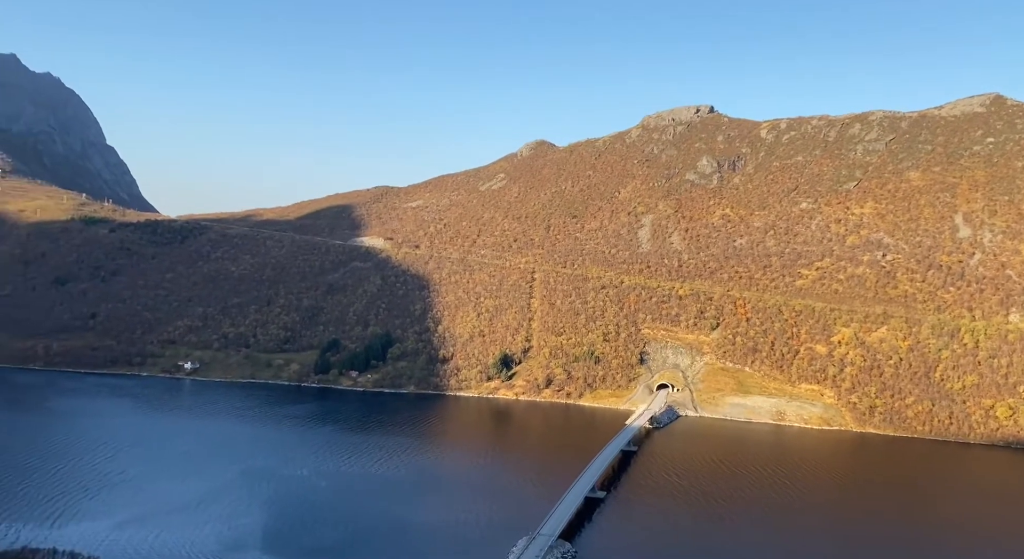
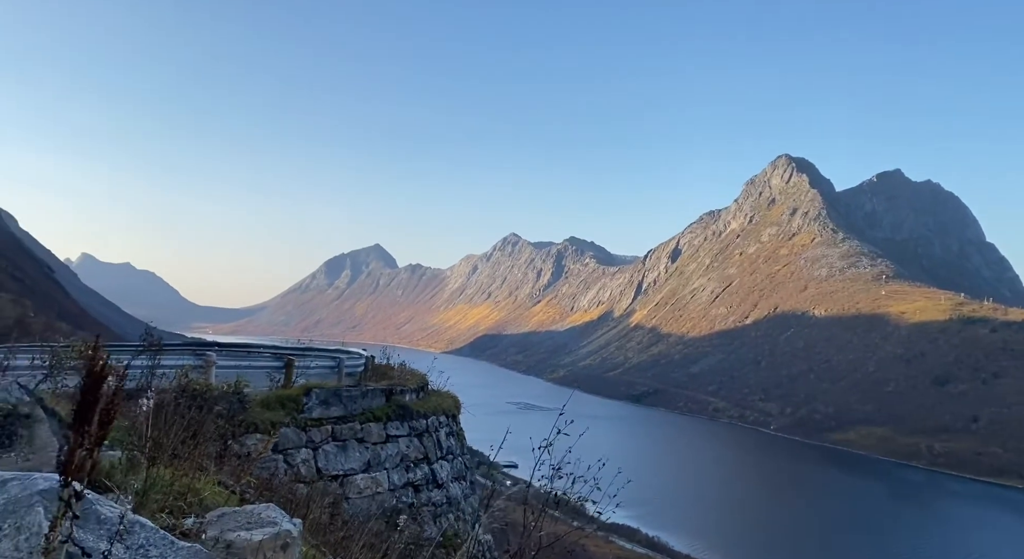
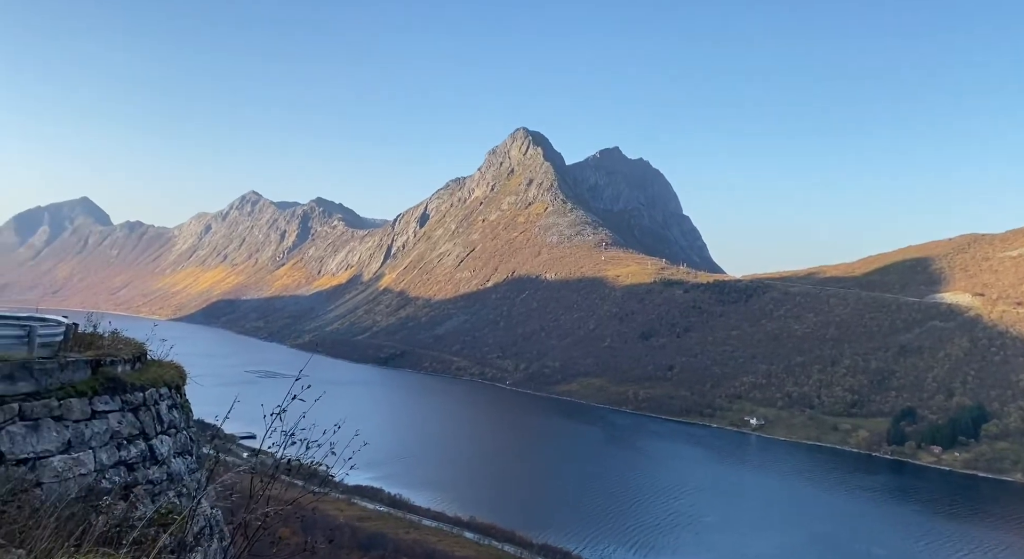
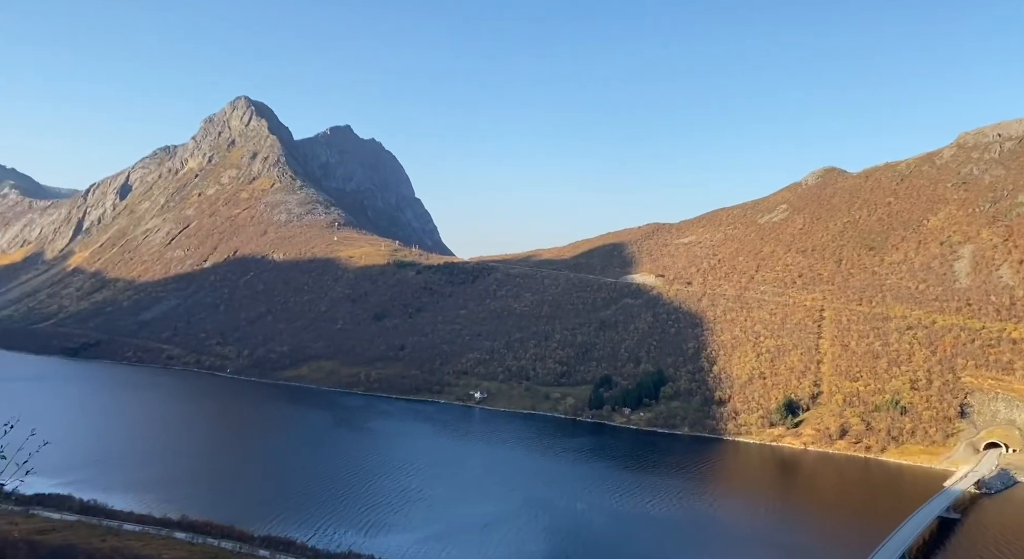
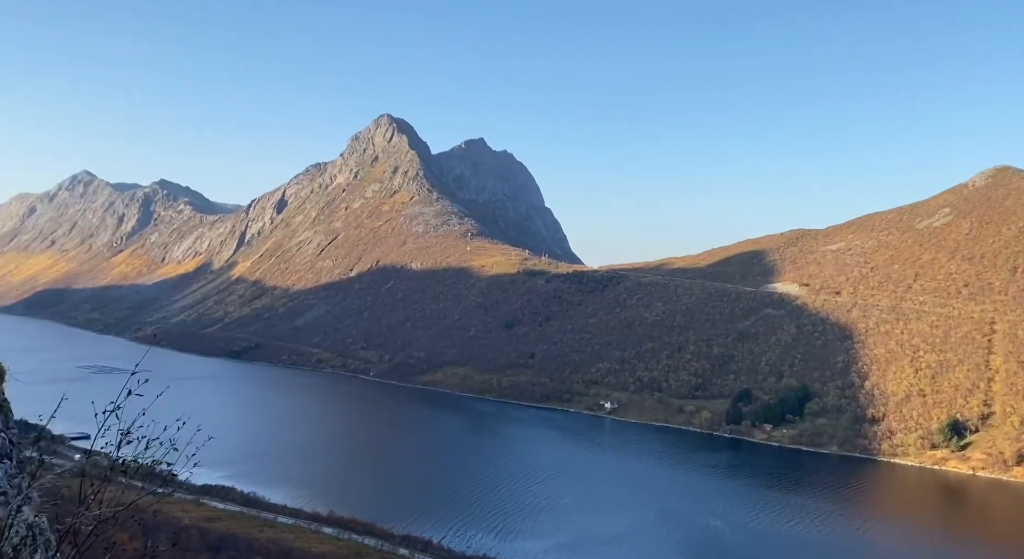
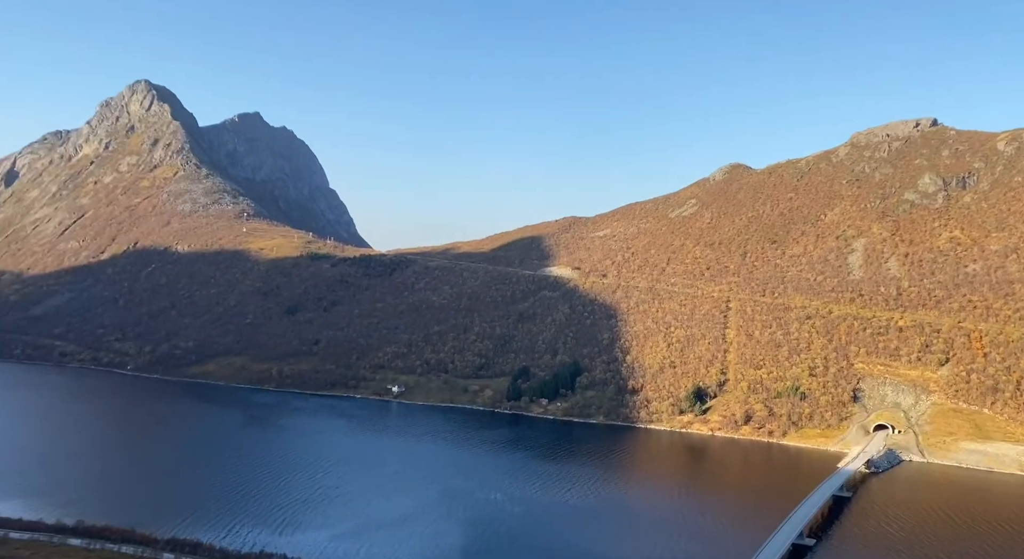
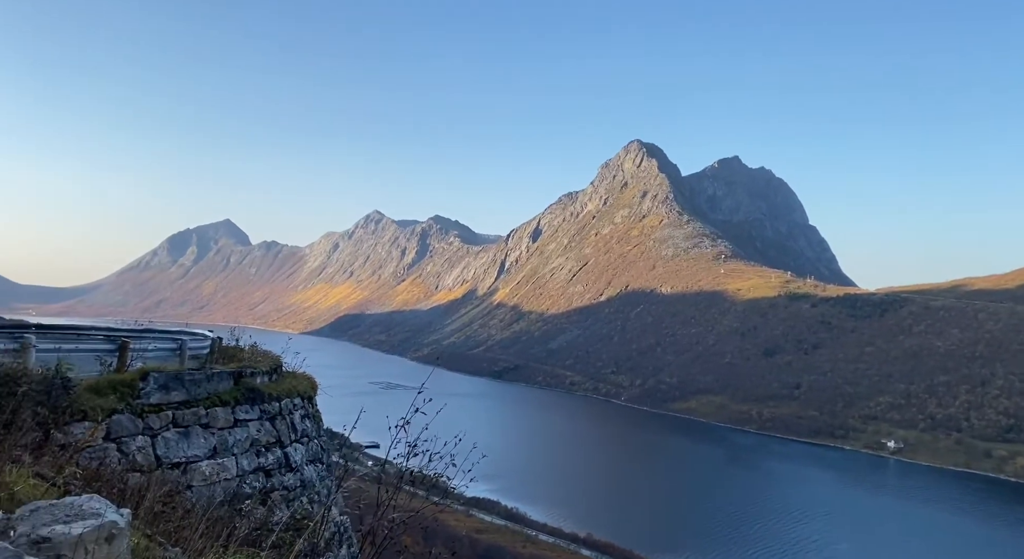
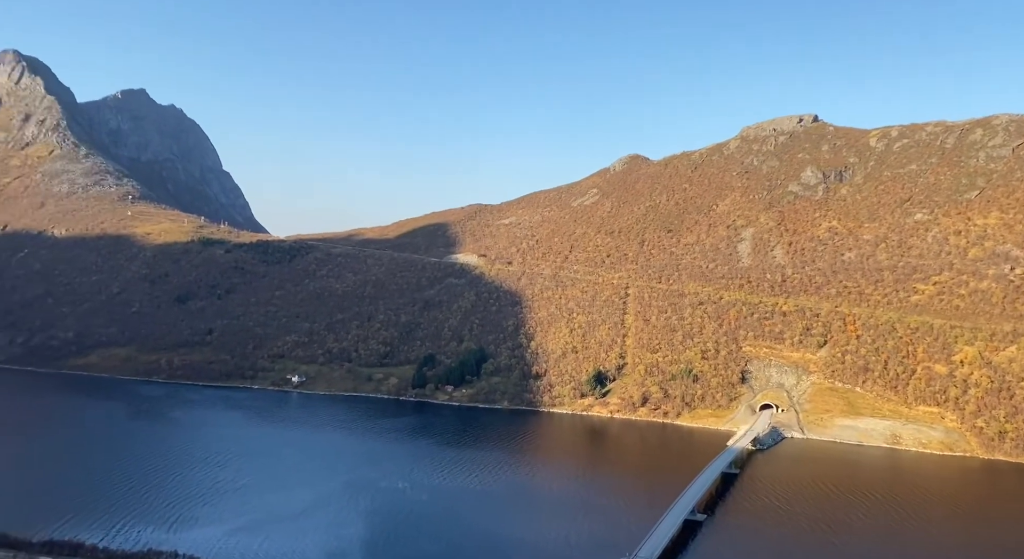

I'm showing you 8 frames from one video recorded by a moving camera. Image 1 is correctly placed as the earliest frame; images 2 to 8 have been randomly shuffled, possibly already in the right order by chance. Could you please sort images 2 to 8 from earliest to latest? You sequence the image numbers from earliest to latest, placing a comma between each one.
8, 6, 4, 5, 3, 7, 2
